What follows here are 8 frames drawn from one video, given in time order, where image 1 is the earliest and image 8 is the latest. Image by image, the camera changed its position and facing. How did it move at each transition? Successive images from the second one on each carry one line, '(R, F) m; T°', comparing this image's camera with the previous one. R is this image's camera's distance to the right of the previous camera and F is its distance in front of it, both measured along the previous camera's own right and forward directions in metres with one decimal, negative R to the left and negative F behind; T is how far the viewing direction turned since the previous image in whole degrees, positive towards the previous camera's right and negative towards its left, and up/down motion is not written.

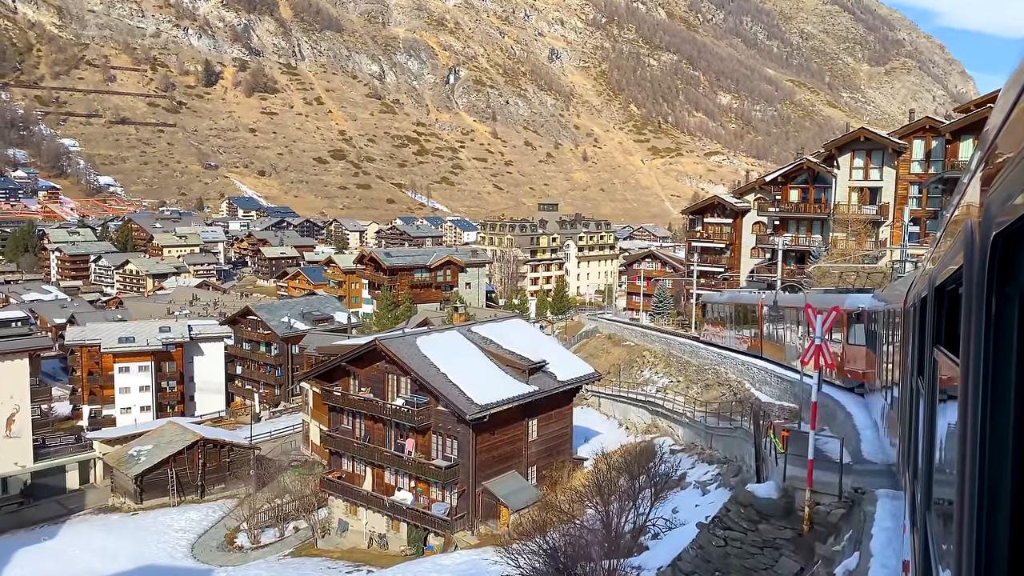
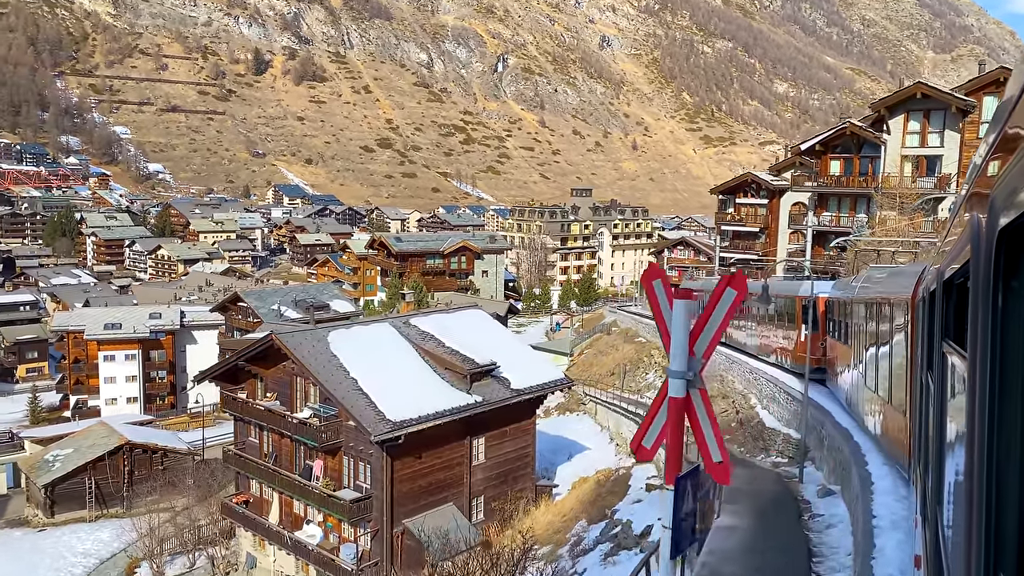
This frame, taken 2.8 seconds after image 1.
(+1.7, +3.4) m; -4°
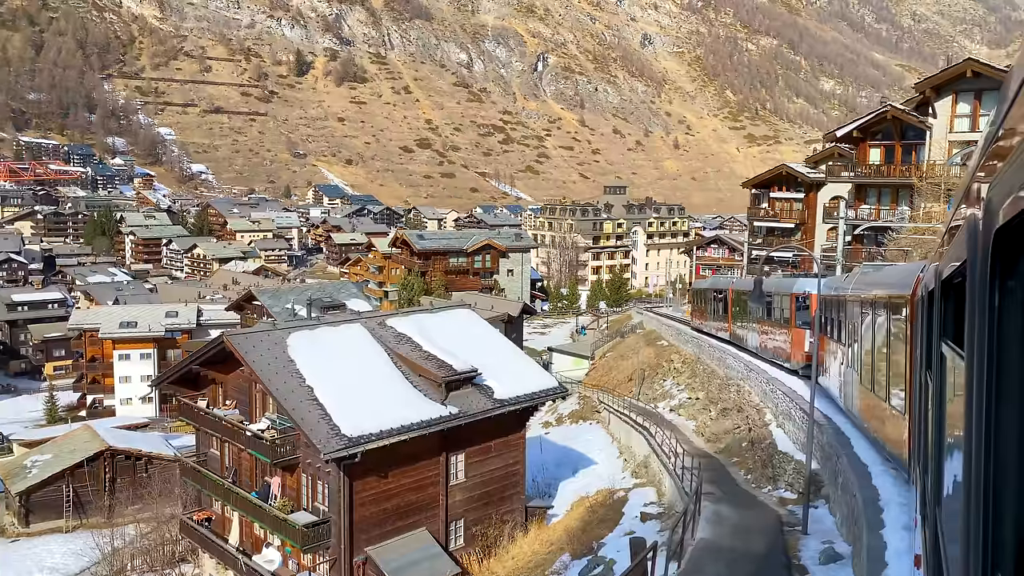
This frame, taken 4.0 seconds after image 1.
(+0.8, +1.4) m; -3°
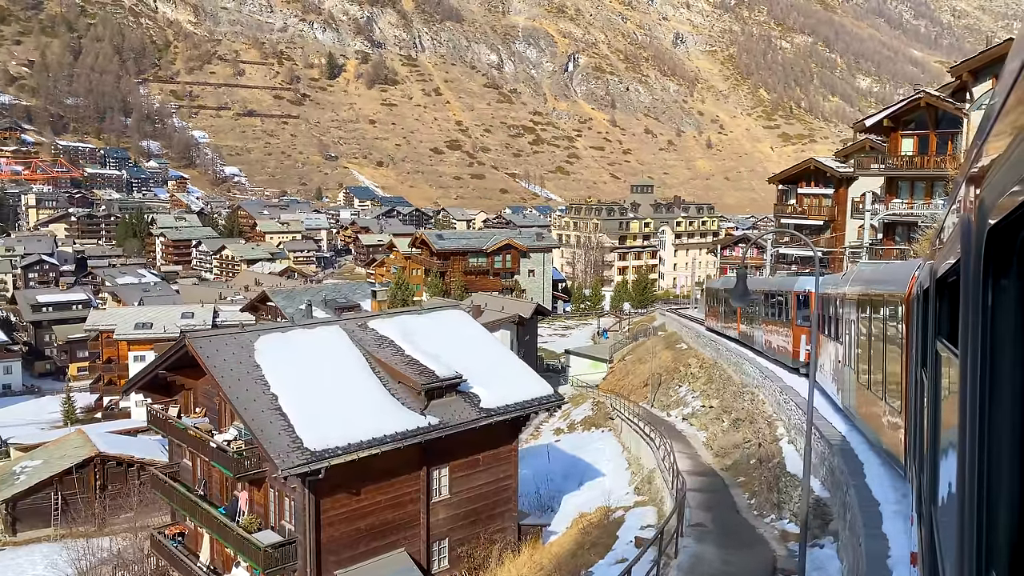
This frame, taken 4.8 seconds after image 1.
(+0.6, +0.9) m; -2°
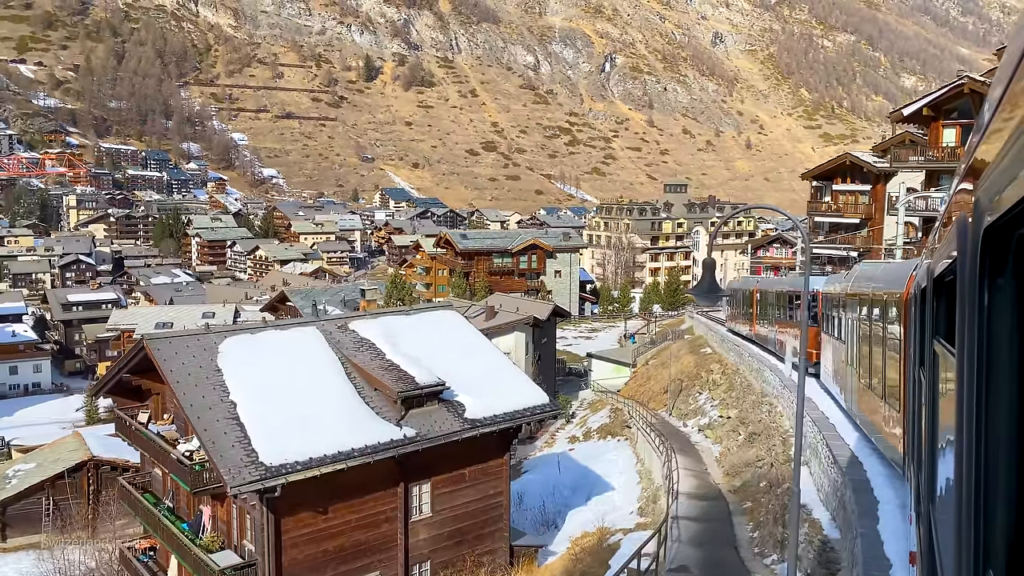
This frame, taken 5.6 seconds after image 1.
(+0.6, +0.9) m; -3°
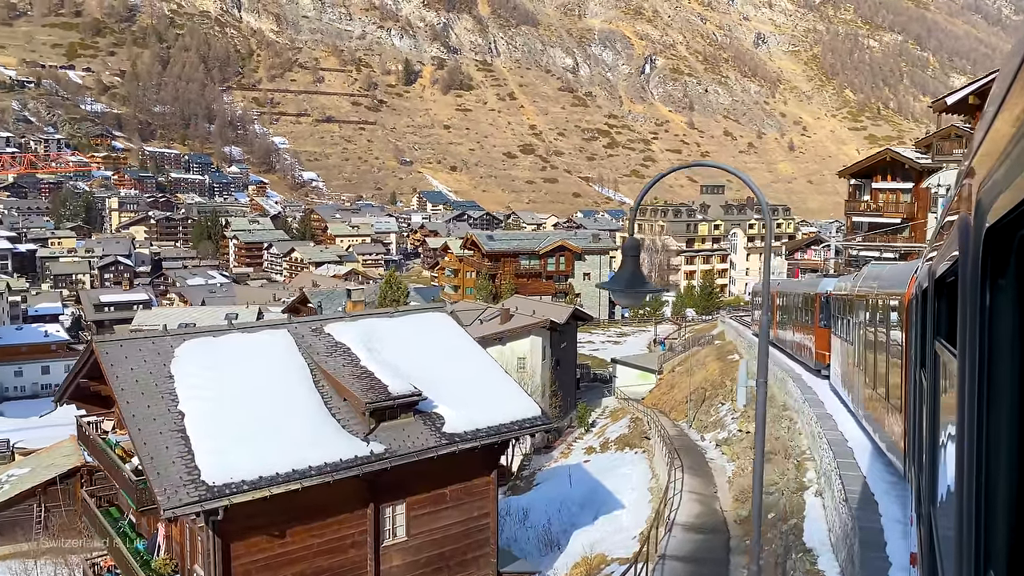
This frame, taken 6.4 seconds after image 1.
(+0.6, +0.9) m; -3°
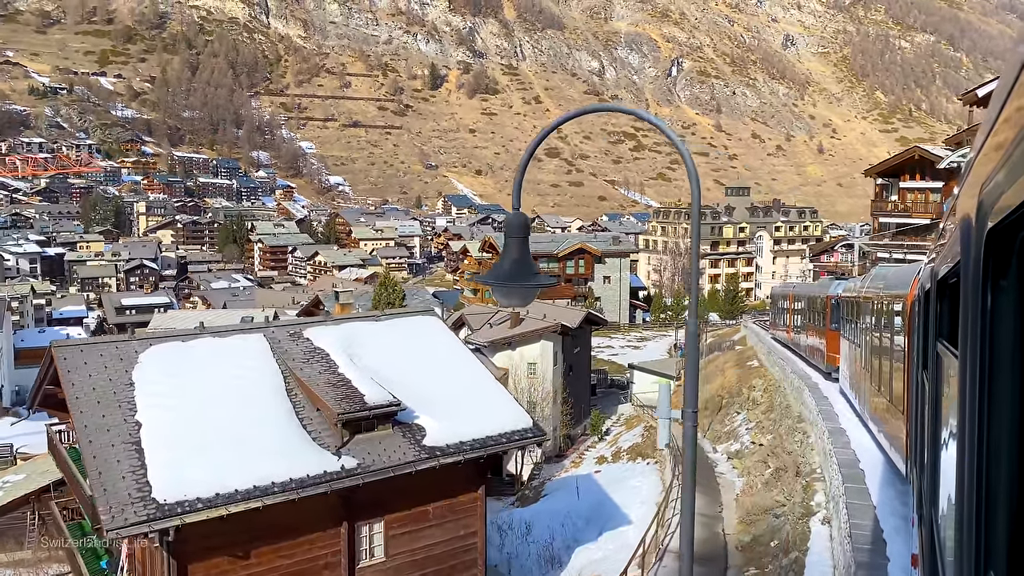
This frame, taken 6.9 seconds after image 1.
(+0.4, +0.6) m; -2°
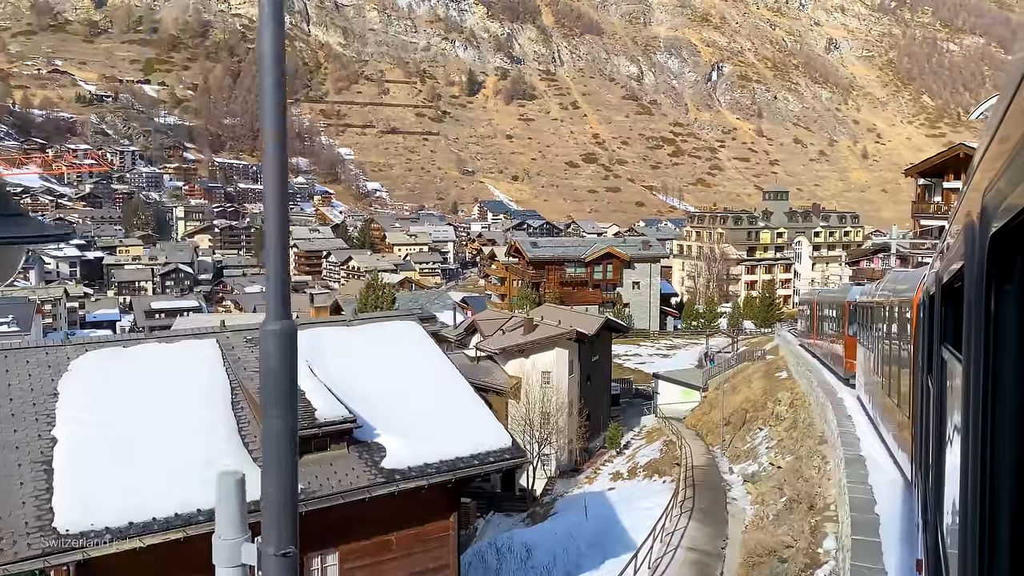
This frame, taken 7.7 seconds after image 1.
(+0.6, +1.0) m; -3°
